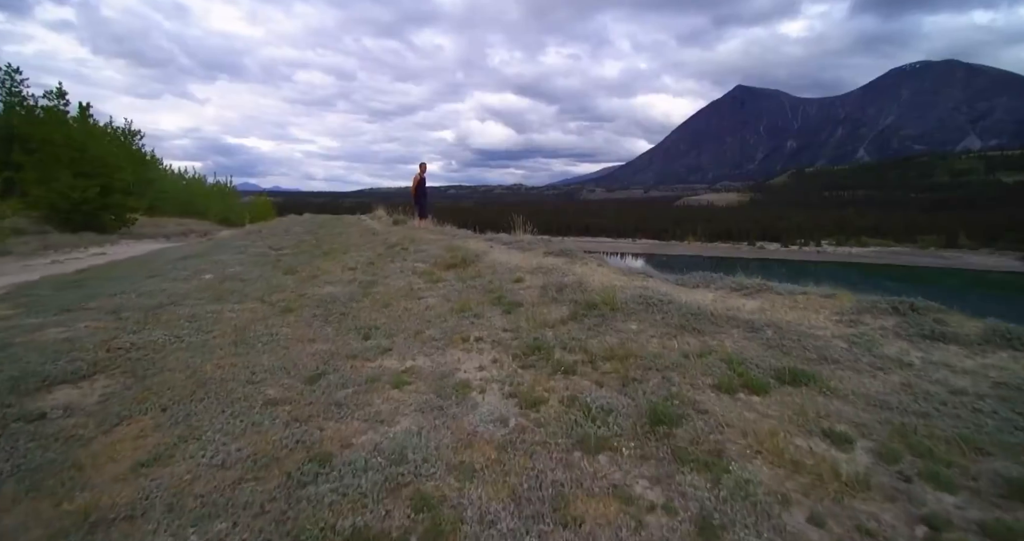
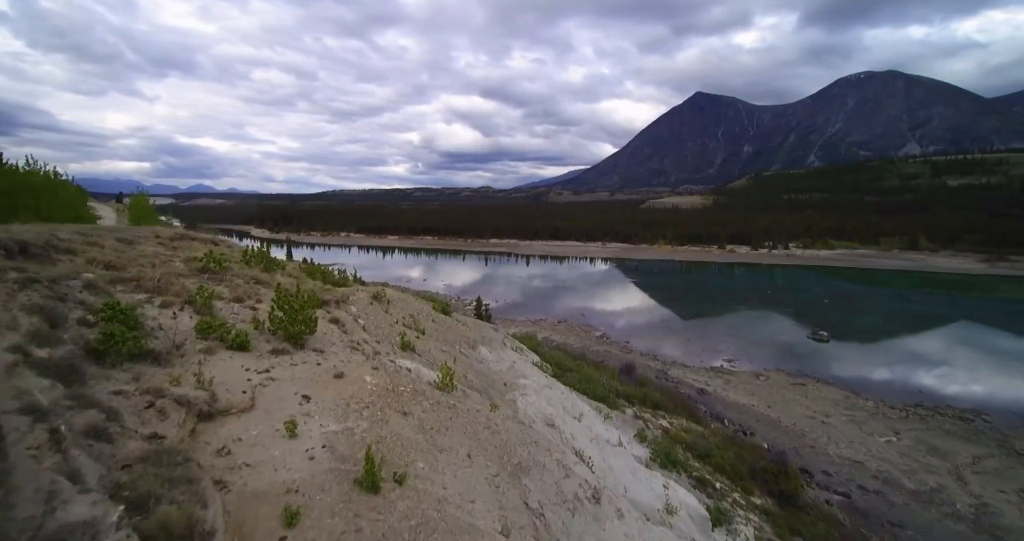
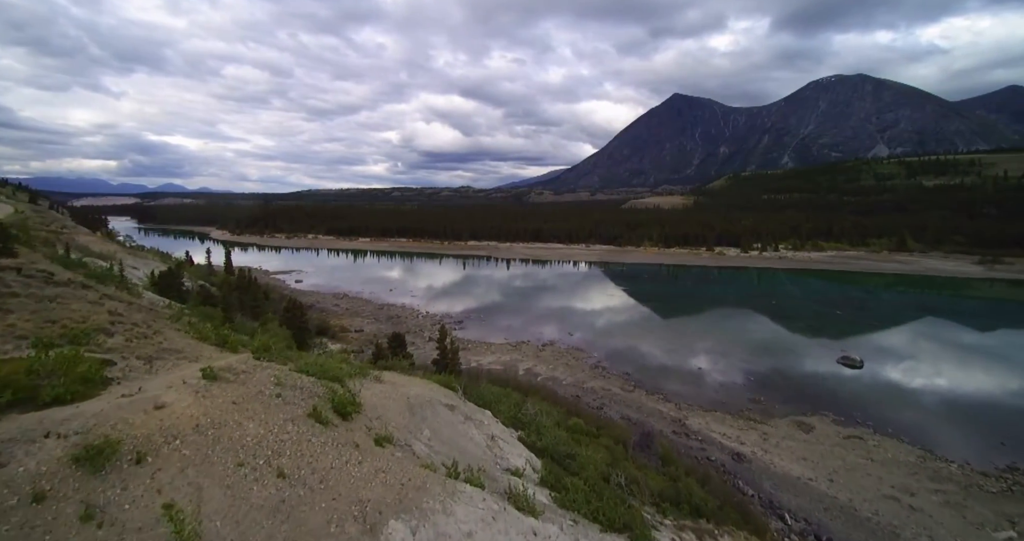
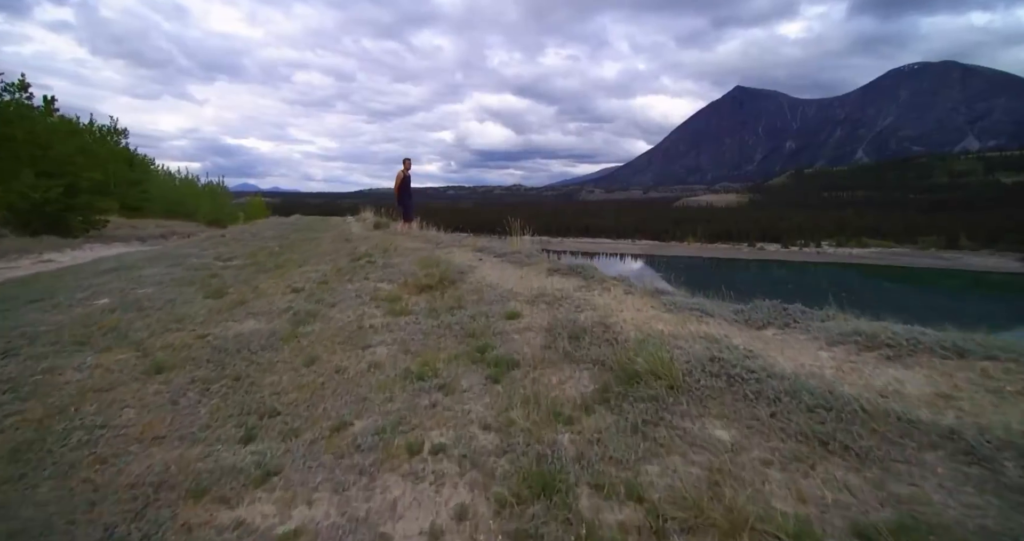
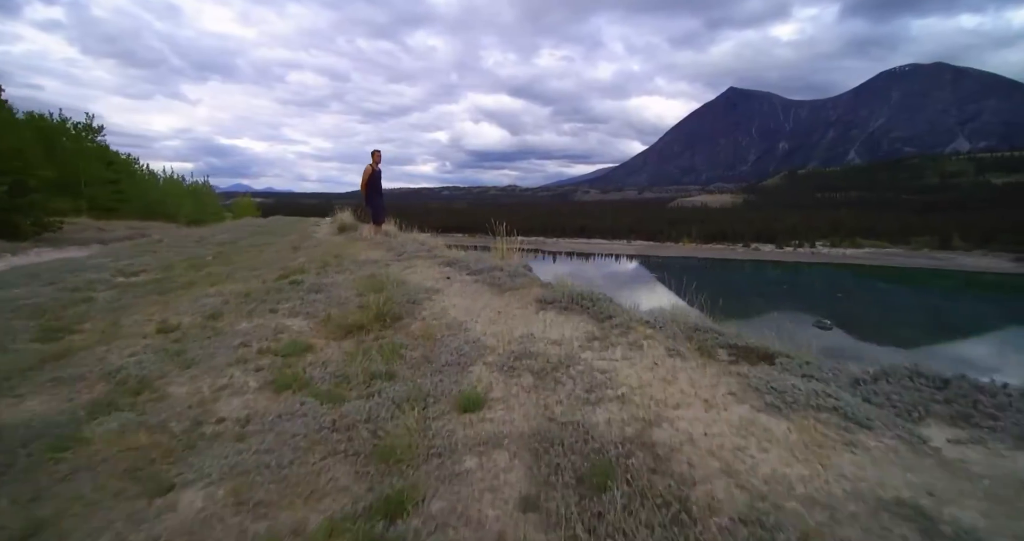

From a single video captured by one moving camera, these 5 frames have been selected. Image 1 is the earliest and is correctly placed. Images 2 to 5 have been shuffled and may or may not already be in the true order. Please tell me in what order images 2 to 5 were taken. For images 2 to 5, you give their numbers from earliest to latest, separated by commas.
4, 5, 2, 3
